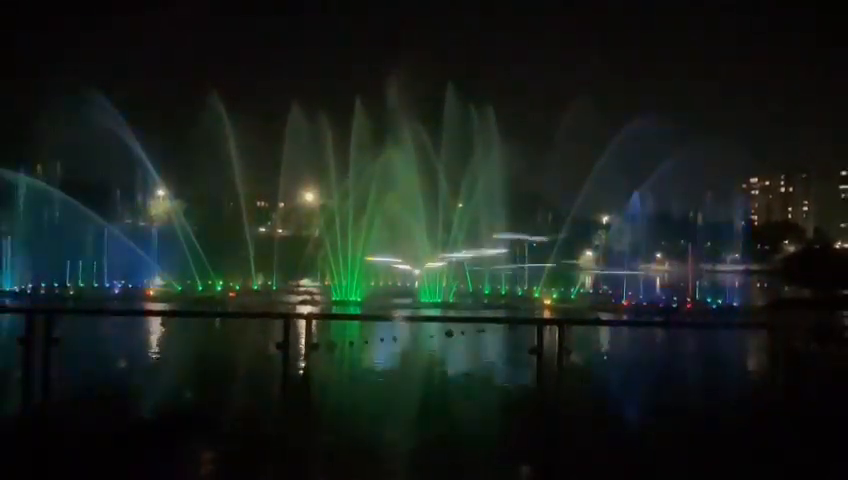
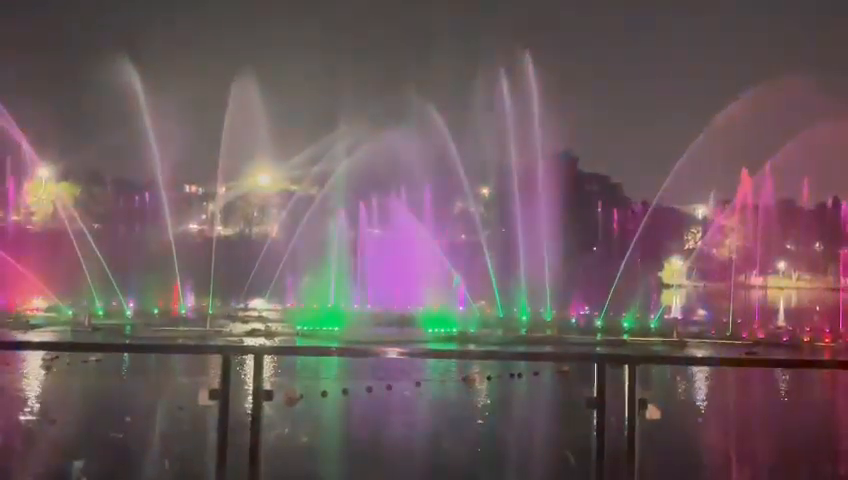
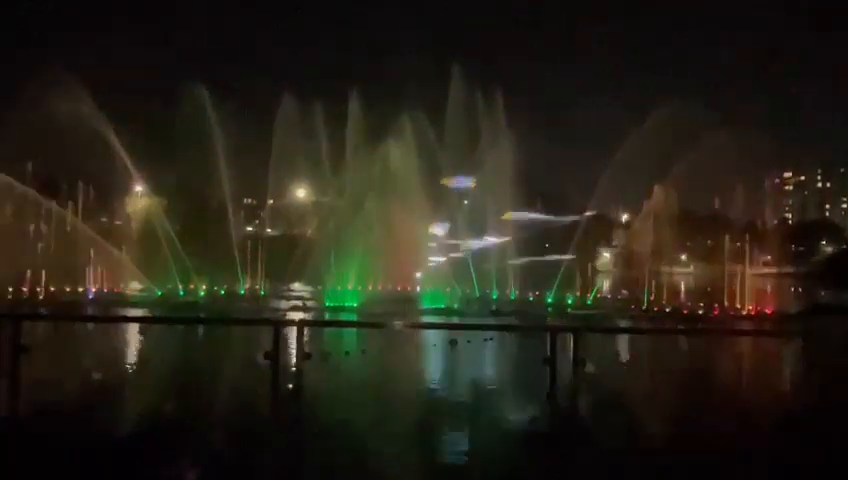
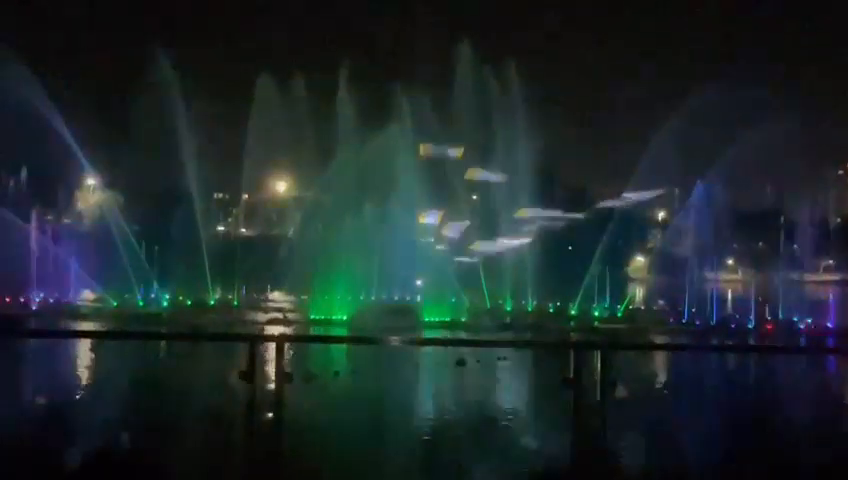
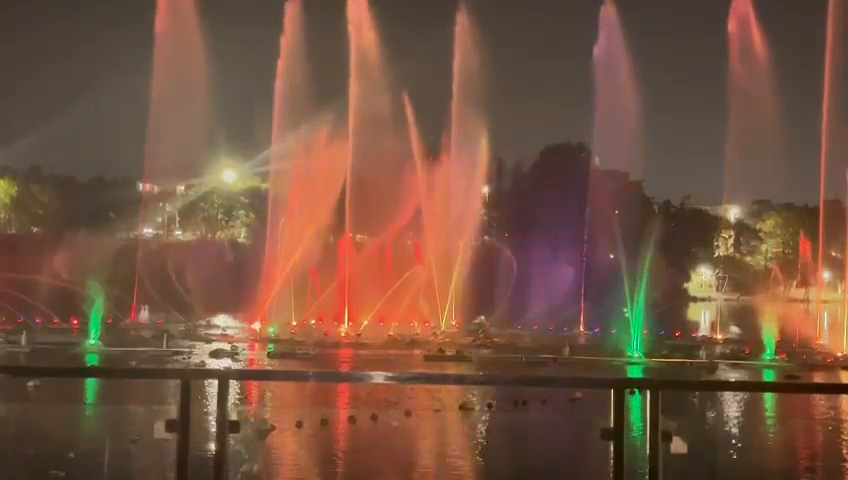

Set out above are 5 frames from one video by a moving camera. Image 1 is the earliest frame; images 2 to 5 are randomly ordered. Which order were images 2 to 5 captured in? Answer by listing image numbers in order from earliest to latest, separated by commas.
3, 4, 2, 5
